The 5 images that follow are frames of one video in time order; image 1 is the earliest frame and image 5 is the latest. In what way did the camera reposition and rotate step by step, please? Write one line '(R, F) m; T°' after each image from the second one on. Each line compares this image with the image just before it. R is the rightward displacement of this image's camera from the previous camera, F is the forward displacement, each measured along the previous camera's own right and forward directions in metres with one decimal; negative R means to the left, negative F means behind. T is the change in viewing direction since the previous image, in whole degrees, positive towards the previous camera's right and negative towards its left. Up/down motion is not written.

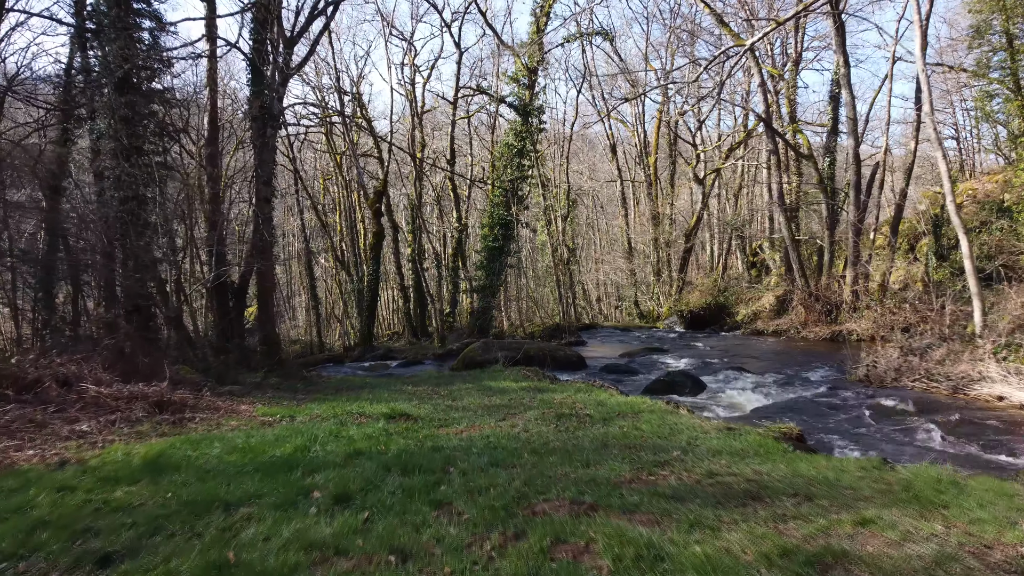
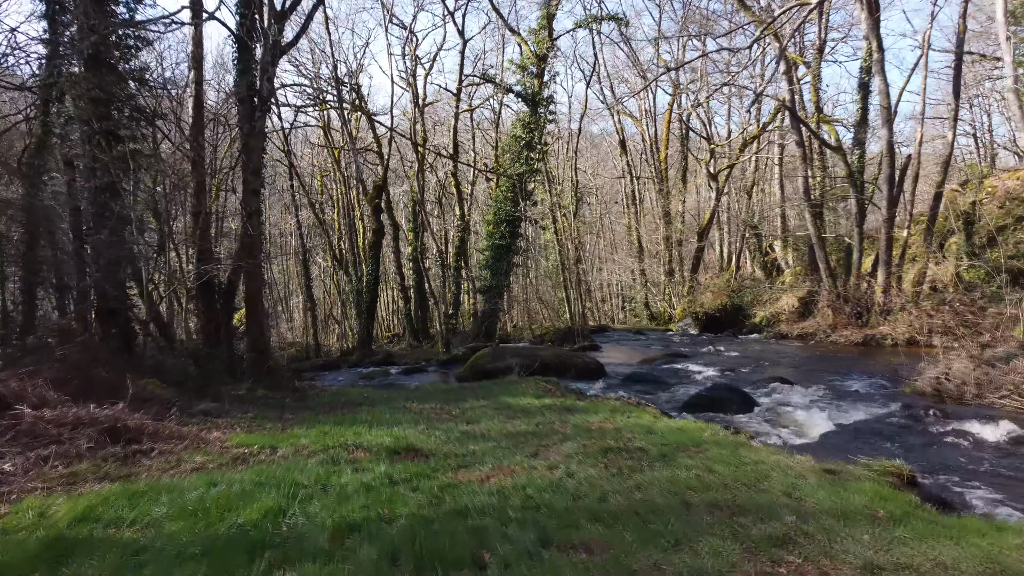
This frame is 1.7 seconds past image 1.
(-0.2, +1.2) m; 0°
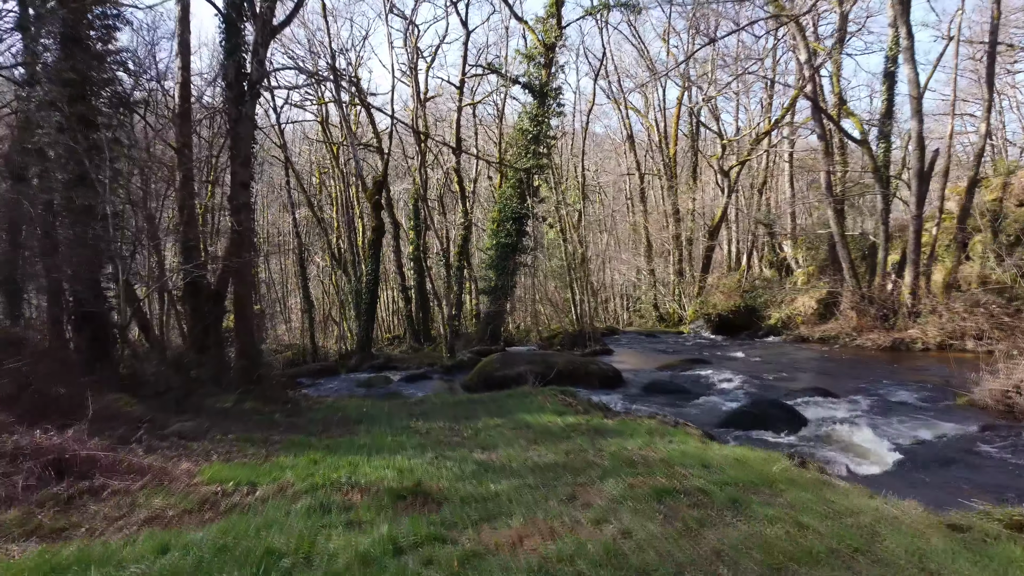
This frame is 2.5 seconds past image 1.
(-0.1, +0.9) m; 0°
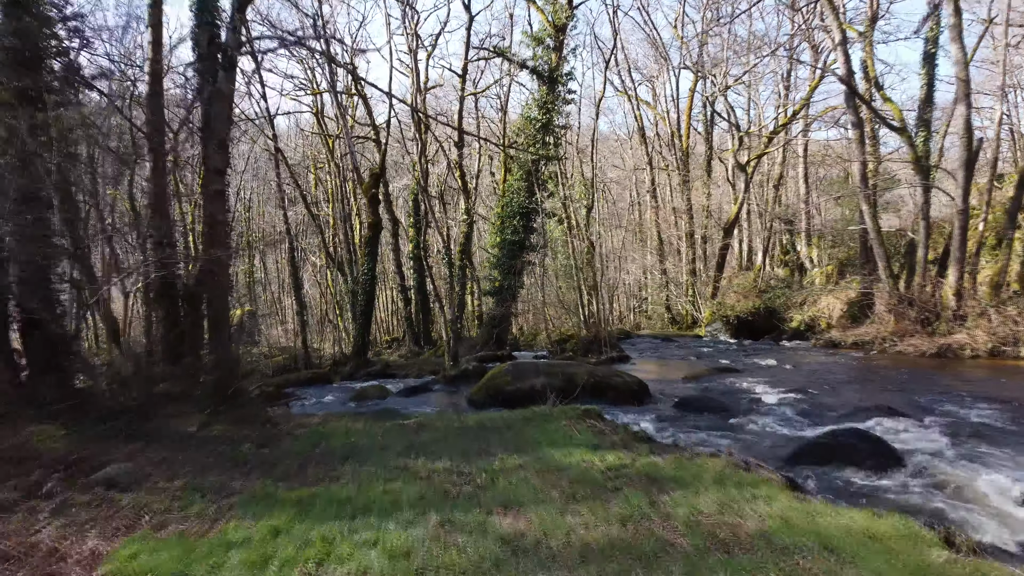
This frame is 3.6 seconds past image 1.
(-0.1, +1.4) m; 0°
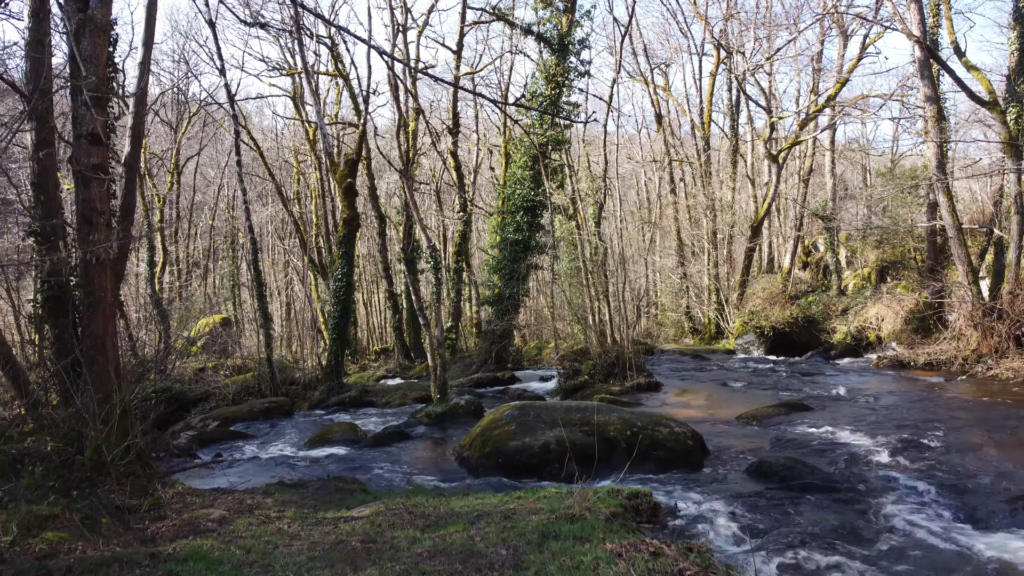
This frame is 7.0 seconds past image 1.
(0.0, +2.9) m; 0°
